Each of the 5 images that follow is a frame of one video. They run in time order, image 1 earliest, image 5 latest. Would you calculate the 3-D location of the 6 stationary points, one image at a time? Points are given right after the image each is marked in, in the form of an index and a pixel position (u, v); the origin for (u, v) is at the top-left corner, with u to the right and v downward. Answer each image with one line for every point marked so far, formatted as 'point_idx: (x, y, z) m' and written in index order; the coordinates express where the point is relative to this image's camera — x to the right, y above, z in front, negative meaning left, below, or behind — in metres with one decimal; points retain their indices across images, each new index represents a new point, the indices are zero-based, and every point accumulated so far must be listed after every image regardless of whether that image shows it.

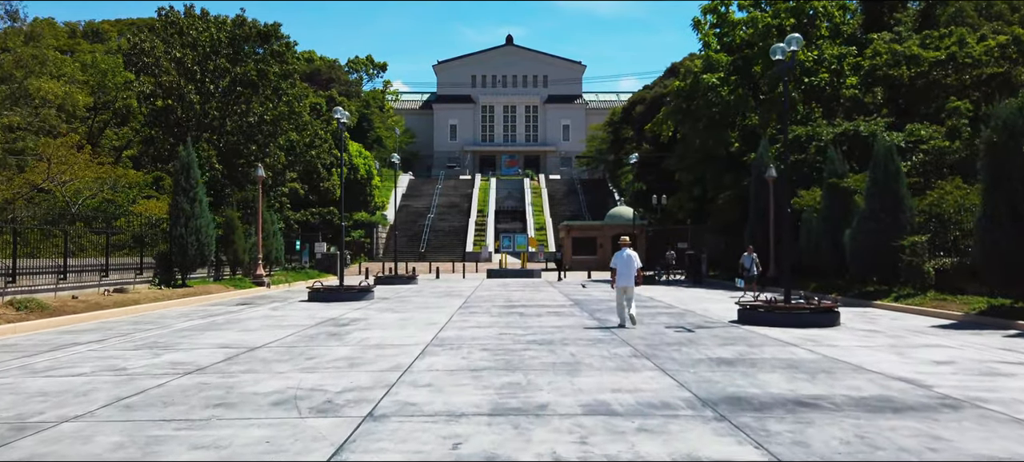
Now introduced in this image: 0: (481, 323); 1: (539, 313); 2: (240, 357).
0: (-0.6, -1.9, +16.3) m
1: (+0.7, -1.9, +19.1) m
2: (-3.8, -1.8, +11.1) m
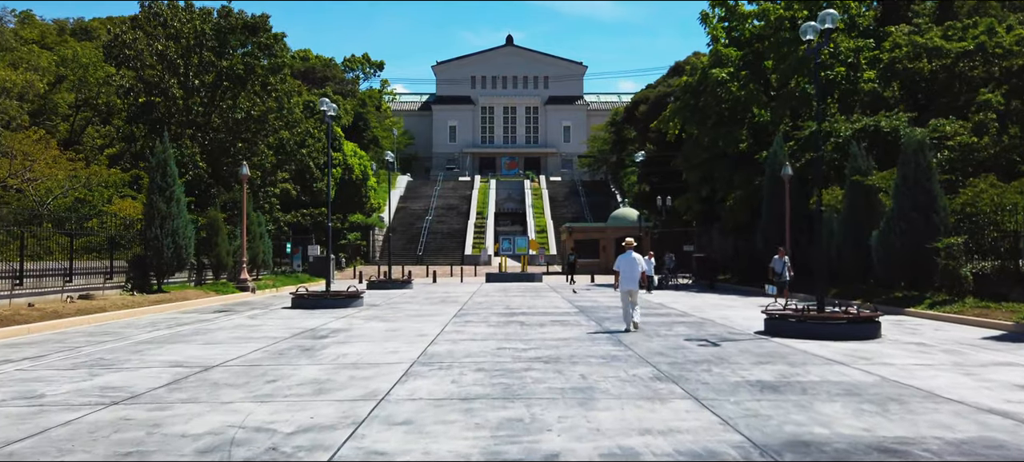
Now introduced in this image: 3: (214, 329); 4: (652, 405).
0: (-0.6, -1.9, +14.4) m
1: (+0.7, -2.0, +17.3) m
2: (-3.8, -1.8, +9.3) m
3: (-6.2, -2.0, +16.4) m
4: (+1.3, -1.7, +7.6) m
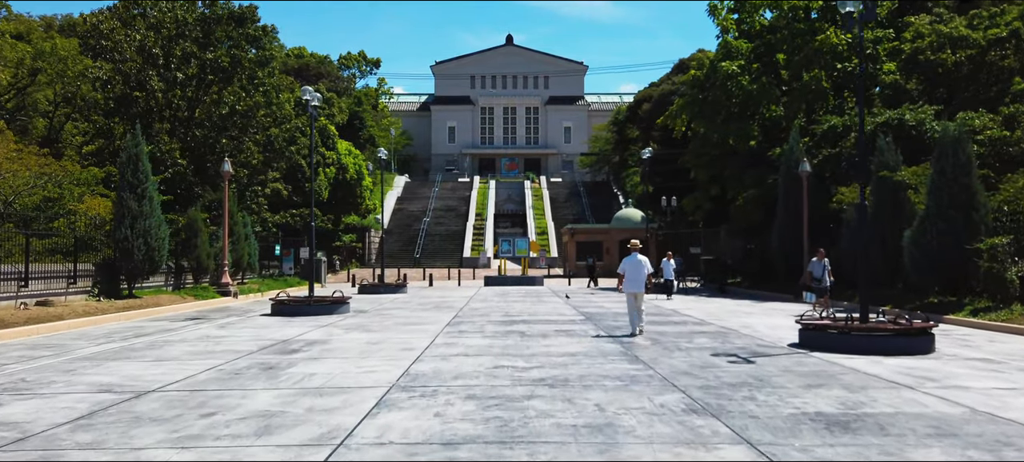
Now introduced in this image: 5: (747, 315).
0: (-0.6, -1.9, +12.6) m
1: (+0.6, -1.9, +15.4) m
2: (-3.8, -1.7, +7.5) m
3: (-6.2, -2.0, +14.6) m
4: (+1.3, -1.6, +5.8) m
5: (+5.8, -2.1, +19.7) m
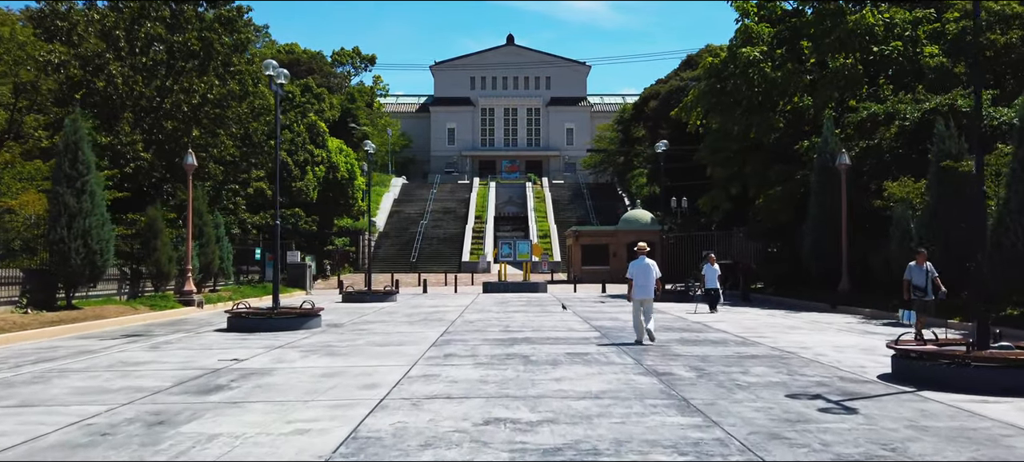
0: (-0.6, -1.8, +9.3) m
1: (+0.6, -1.9, +12.2) m
2: (-3.8, -1.6, +4.2) m
3: (-6.2, -2.0, +11.3) m
4: (+1.3, -1.5, +2.5) m
5: (+5.8, -2.1, +16.4) m
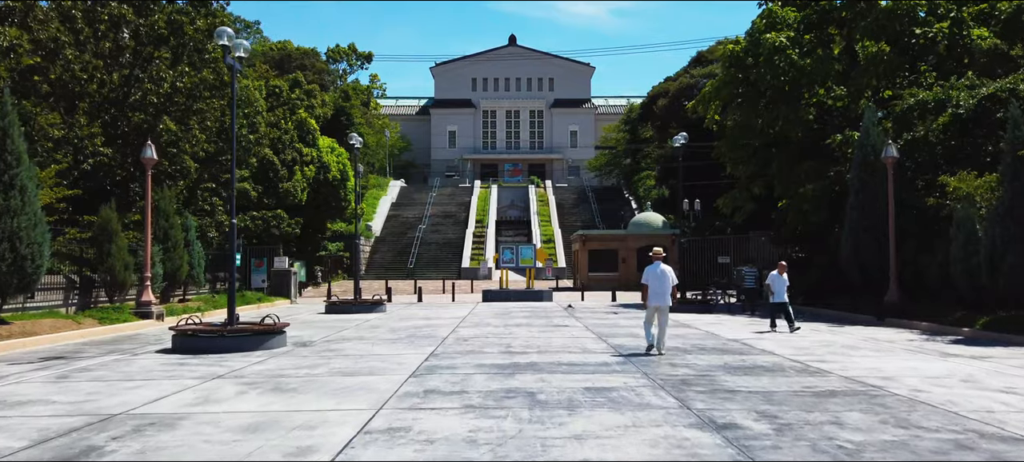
0: (-0.6, -1.8, +6.4) m
1: (+0.7, -1.9, +9.3) m
2: (-3.9, -1.6, +1.3) m
3: (-6.2, -1.9, +8.4) m
4: (+1.3, -1.4, -0.4) m
5: (+5.9, -2.0, +13.5) m
